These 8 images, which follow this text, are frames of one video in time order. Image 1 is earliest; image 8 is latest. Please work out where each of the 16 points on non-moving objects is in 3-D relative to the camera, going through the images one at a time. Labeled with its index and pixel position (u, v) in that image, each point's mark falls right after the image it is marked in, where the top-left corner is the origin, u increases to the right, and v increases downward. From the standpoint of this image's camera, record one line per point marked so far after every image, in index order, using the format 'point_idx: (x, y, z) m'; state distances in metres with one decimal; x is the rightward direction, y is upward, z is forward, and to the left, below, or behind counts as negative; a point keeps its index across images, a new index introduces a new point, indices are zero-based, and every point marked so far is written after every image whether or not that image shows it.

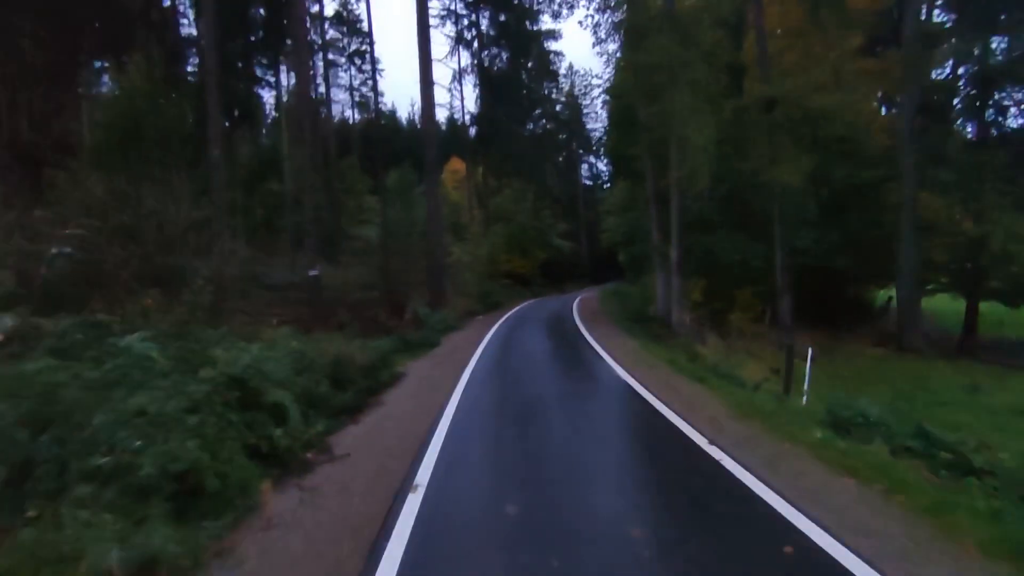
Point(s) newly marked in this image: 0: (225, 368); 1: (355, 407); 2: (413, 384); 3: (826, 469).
0: (-5.2, -1.5, +10.7) m
1: (-3.9, -2.9, +14.7) m
2: (-3.0, -2.9, +18.1) m
3: (+4.7, -2.7, +8.9) m
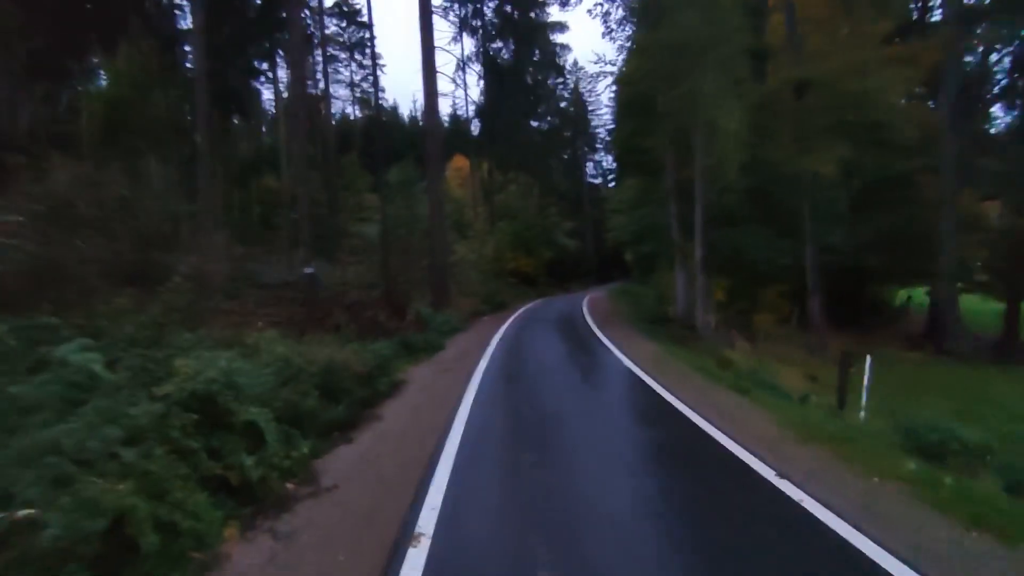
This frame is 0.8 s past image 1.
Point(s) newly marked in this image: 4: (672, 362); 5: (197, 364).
0: (-4.9, -1.4, +8.9) m
1: (-3.5, -2.9, +12.8) m
2: (-2.6, -2.9, +16.2) m
3: (+5.0, -2.7, +7.1) m
4: (+5.3, -2.4, +19.8) m
5: (-5.1, -1.3, +9.7) m
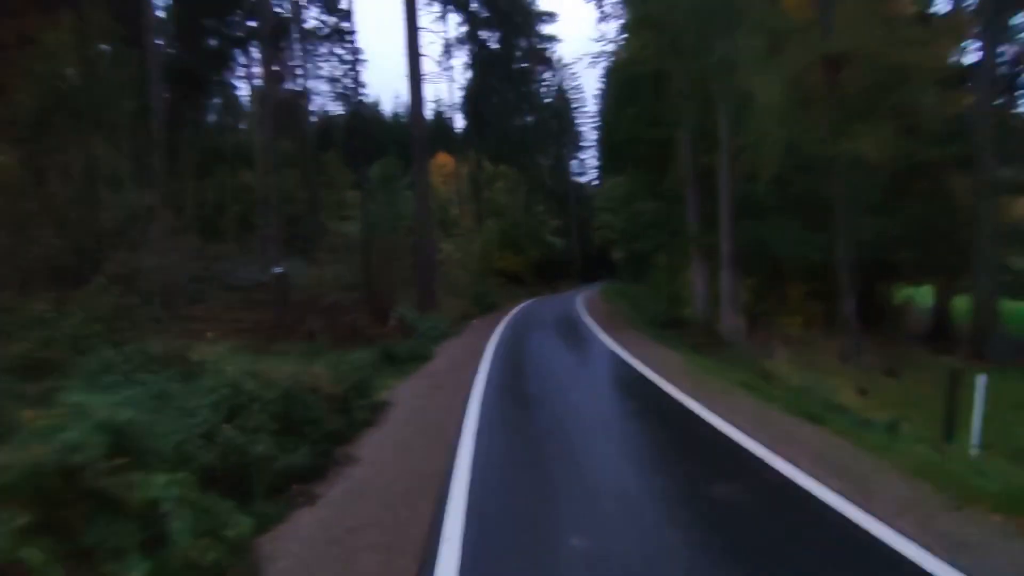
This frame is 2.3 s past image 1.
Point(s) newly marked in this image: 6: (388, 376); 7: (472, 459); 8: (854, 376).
0: (-4.5, -1.5, +5.7) m
1: (-3.2, -2.9, +9.7) m
2: (-2.4, -2.9, +13.1) m
3: (+5.5, -2.7, +4.2) m
4: (+5.4, -2.4, +16.9) m
5: (-4.8, -1.3, +6.6) m
6: (-4.0, -2.9, +18.9) m
7: (-0.7, -2.9, +10.2) m
8: (+10.9, -2.8, +18.9) m
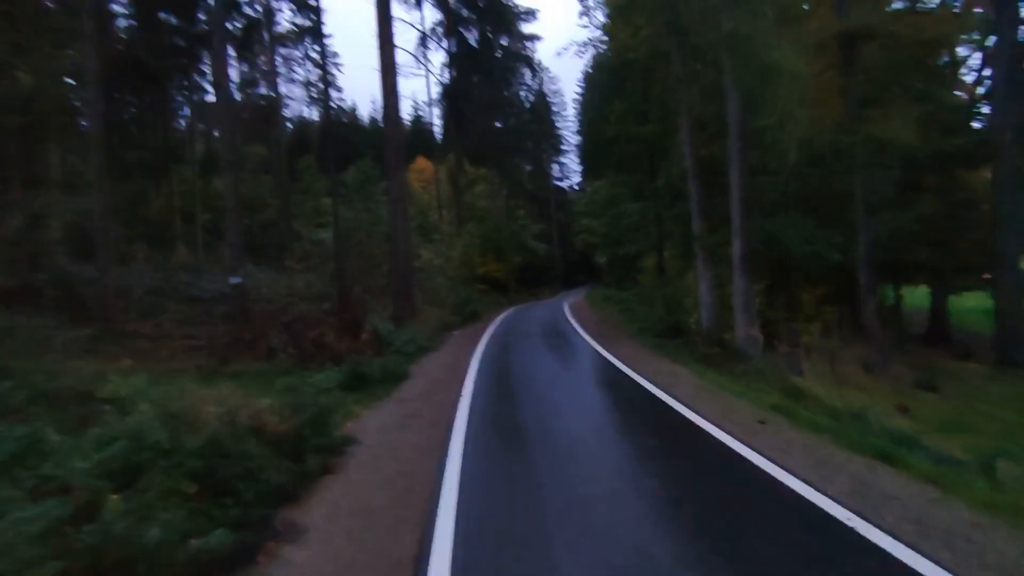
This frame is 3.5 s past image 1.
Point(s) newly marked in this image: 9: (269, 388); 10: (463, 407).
0: (-4.4, -1.7, +3.1) m
1: (-3.3, -3.1, +7.1) m
2: (-2.5, -3.2, +10.5) m
3: (+5.6, -2.7, +1.8) m
4: (+5.1, -2.6, +14.6) m
5: (-4.7, -1.5, +3.9) m
6: (-4.3, -3.2, +16.3) m
7: (-0.7, -3.1, +7.7) m
8: (+10.5, -2.9, +16.7) m
9: (-7.3, -3.0, +17.8) m
10: (-1.2, -3.0, +14.9) m
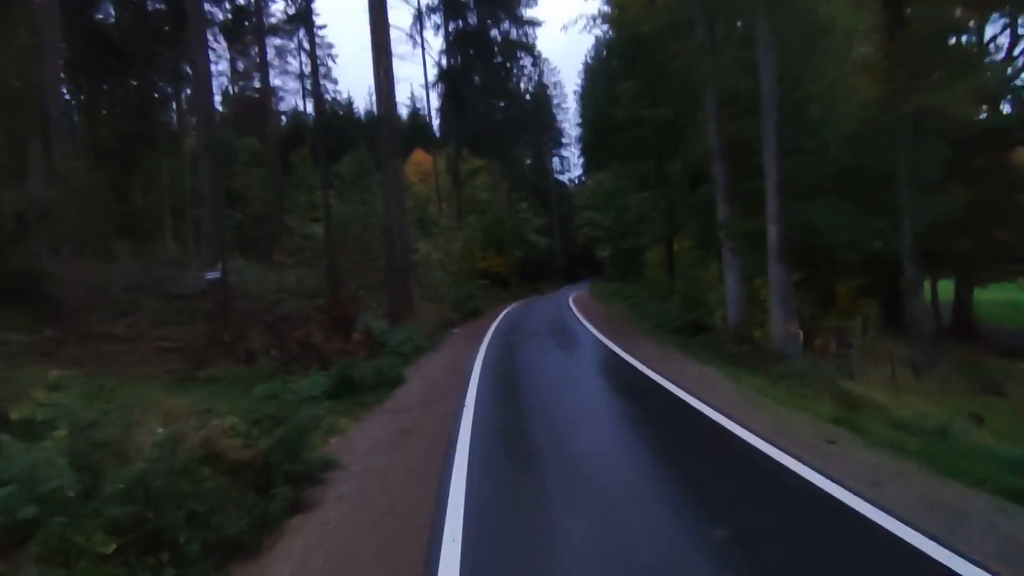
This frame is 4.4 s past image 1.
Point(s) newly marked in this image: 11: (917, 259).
0: (-4.2, -1.6, +1.0) m
1: (-3.0, -3.1, +5.1) m
2: (-2.3, -3.1, +8.5) m
3: (+5.9, -2.6, -0.2) m
4: (+5.3, -2.4, +12.5) m
5: (-4.5, -1.5, +1.9) m
6: (-4.1, -3.0, +14.3) m
7: (-0.5, -3.0, +5.6) m
8: (+10.8, -2.7, +14.7) m
9: (-7.0, -2.9, +15.8) m
10: (-1.0, -2.8, +12.8) m
11: (+12.8, +0.9, +18.8) m
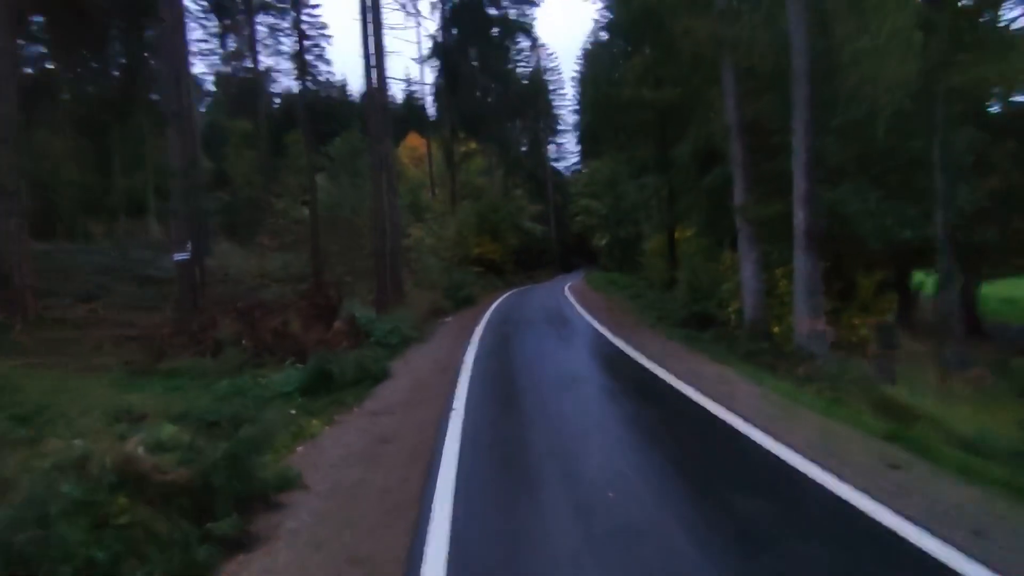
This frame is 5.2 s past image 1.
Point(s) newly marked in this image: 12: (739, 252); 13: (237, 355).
0: (-4.1, -1.6, -0.6) m
1: (-3.0, -2.9, +3.4) m
2: (-2.4, -2.9, +6.9) m
3: (+5.9, -2.7, -1.8) m
4: (+5.2, -2.2, +11.0) m
5: (-4.5, -1.4, +0.2) m
6: (-4.2, -2.7, +12.6) m
7: (-0.5, -2.9, +4.0) m
8: (+10.7, -2.6, +13.2) m
9: (-7.2, -2.5, +14.1) m
10: (-1.1, -2.6, +11.2) m
11: (+12.7, +1.1, +17.2) m
12: (+6.8, +1.1, +17.8) m
13: (-7.7, -1.9, +16.8) m
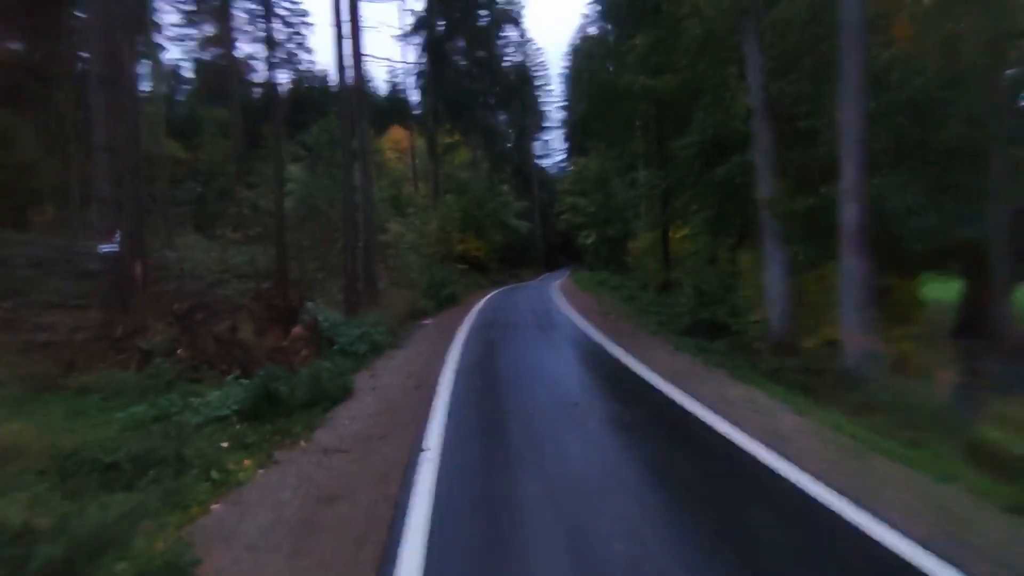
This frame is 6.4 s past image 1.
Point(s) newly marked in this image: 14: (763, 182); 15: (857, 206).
0: (-3.9, -1.7, -3.4) m
1: (-3.0, -3.0, +0.7) m
2: (-2.4, -3.0, +4.2) m
3: (+6.1, -3.0, -4.2) m
4: (+5.1, -2.4, +8.5) m
5: (-4.3, -1.5, -2.5) m
6: (-4.4, -2.7, +9.9) m
7: (-0.5, -3.0, +1.4) m
8: (+10.4, -2.8, +10.9) m
9: (-7.4, -2.5, +11.3) m
10: (-1.3, -2.7, +8.6) m
11: (+12.4, +0.8, +14.9) m
12: (+6.5, +0.9, +15.4) m
13: (-8.0, -1.8, +14.0) m
14: (+6.5, +2.8, +15.6) m
15: (+7.0, +1.7, +12.1) m
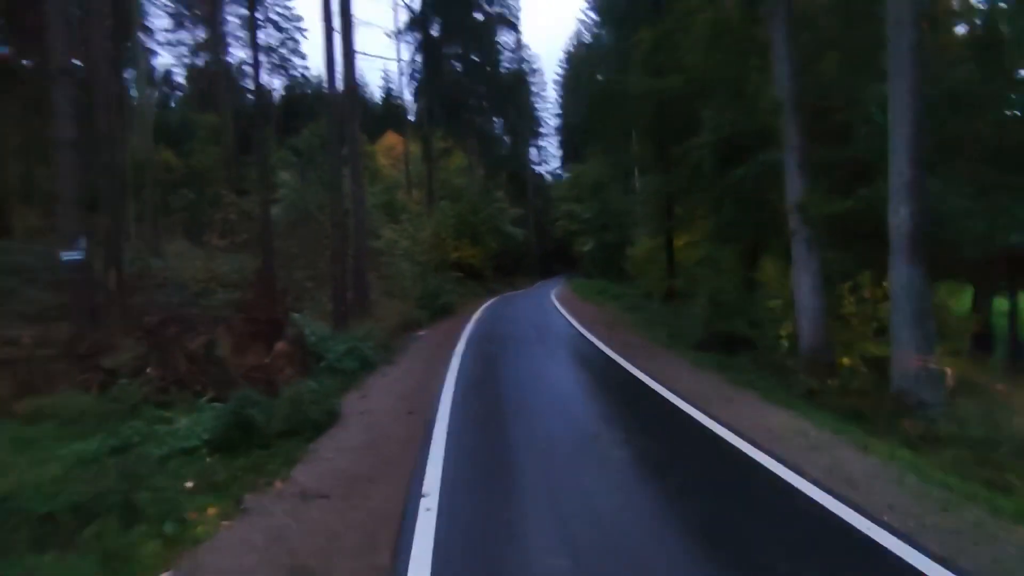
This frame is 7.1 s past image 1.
0: (-3.6, -1.7, -4.8) m
1: (-2.7, -3.1, -0.8) m
2: (-2.2, -3.1, +2.7) m
3: (+6.4, -3.0, -5.6) m
4: (+5.3, -2.6, +7.1) m
5: (-4.0, -1.6, -4.0) m
6: (-4.2, -3.0, +8.4) m
7: (-0.2, -3.1, -0.1) m
8: (+10.6, -3.0, +9.5) m
9: (-7.2, -2.7, +9.8) m
10: (-1.1, -2.9, +7.1) m
11: (+12.5, +0.6, +13.6) m
12: (+6.6, +0.6, +14.0) m
13: (-7.9, -2.1, +12.4) m
14: (+6.6, +2.5, +14.3) m
15: (+7.1, +1.4, +10.8) m
